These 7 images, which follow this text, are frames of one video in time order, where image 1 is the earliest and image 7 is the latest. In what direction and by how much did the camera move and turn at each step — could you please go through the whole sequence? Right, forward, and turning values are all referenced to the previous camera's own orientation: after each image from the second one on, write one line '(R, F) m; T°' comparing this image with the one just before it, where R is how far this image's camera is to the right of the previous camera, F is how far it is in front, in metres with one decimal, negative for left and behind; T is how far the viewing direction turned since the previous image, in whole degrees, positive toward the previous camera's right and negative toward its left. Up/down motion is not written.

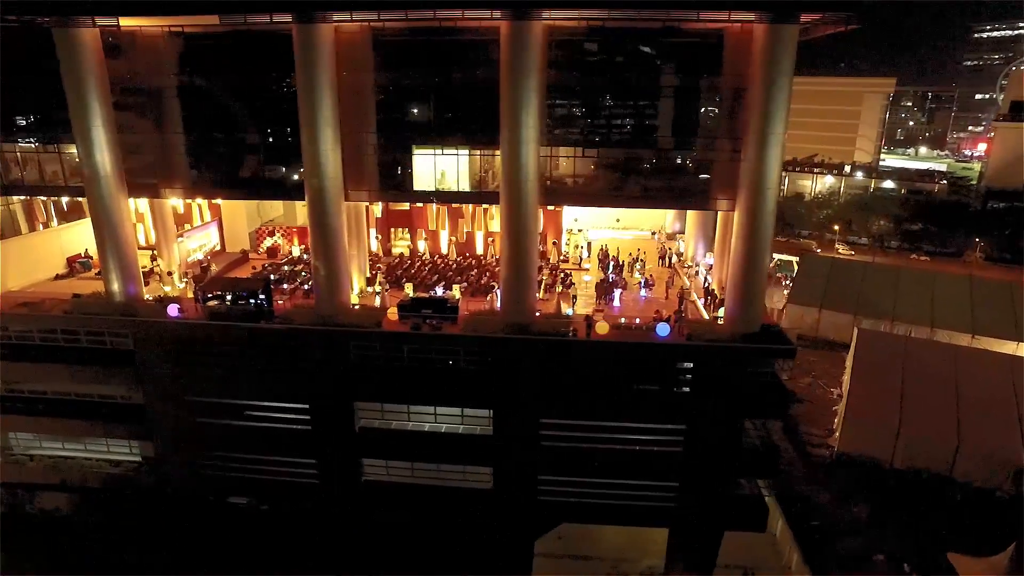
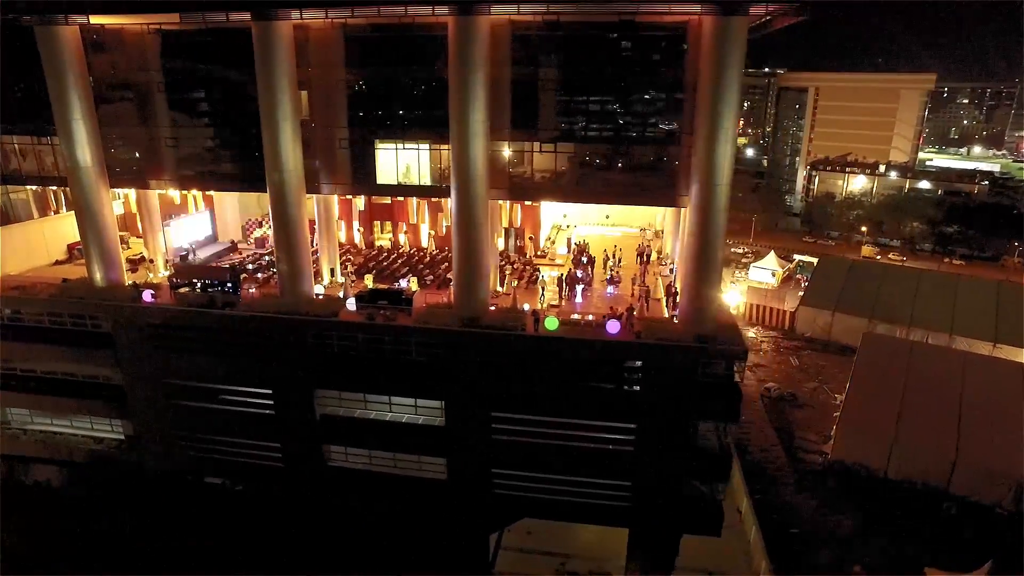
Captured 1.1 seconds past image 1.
(+3.2, 0.0) m; -4°
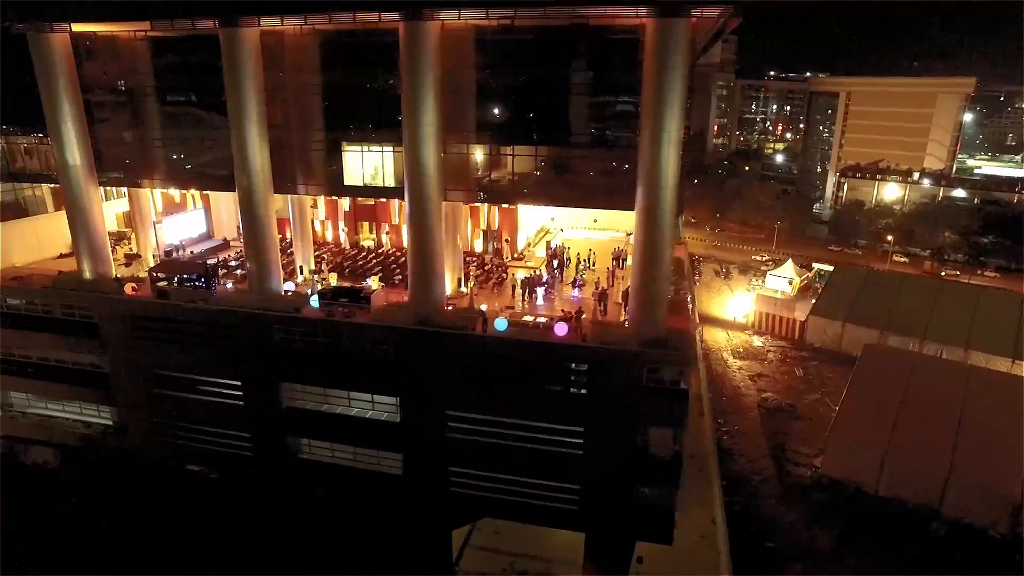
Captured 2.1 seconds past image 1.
(+3.2, -0.2) m; -4°
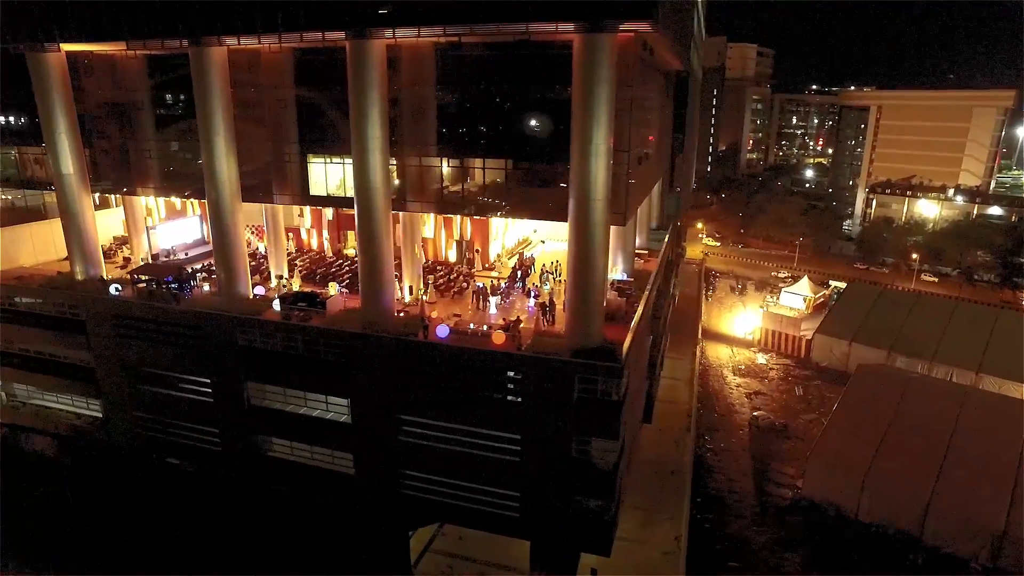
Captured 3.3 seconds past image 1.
(+3.7, -0.4) m; -4°
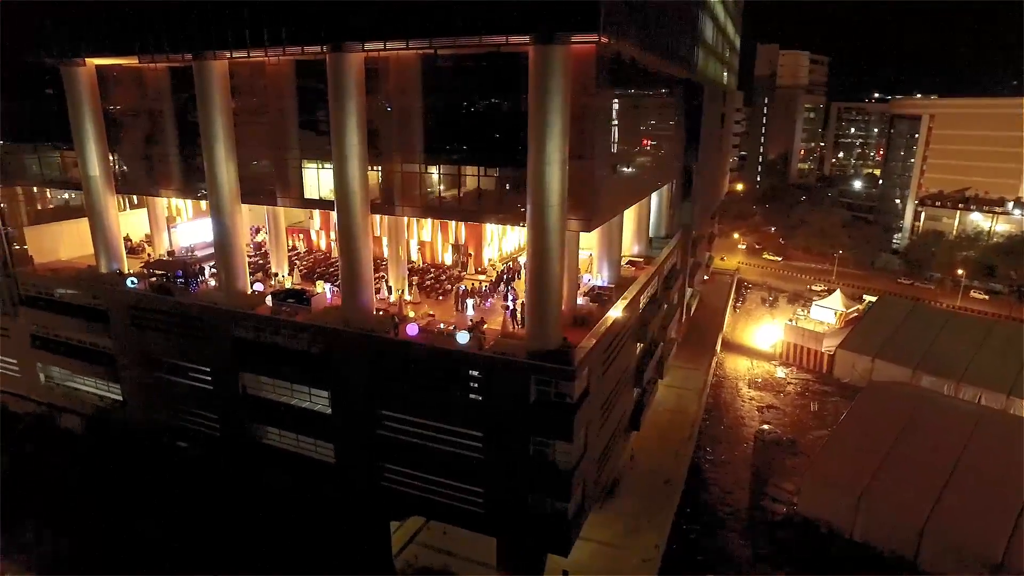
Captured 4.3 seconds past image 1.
(+3.3, -0.6) m; -5°
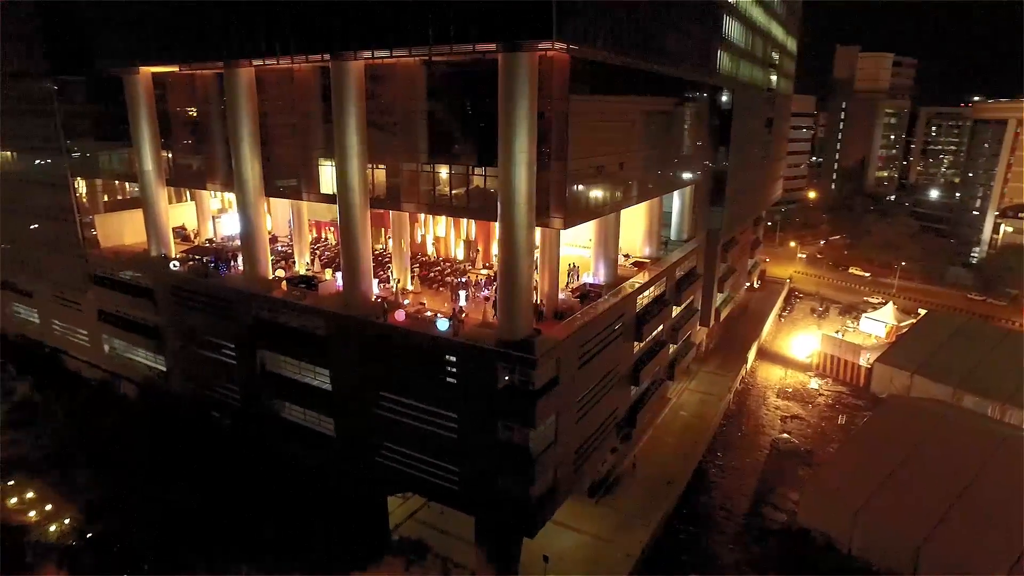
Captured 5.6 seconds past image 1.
(+3.8, -1.1) m; -7°
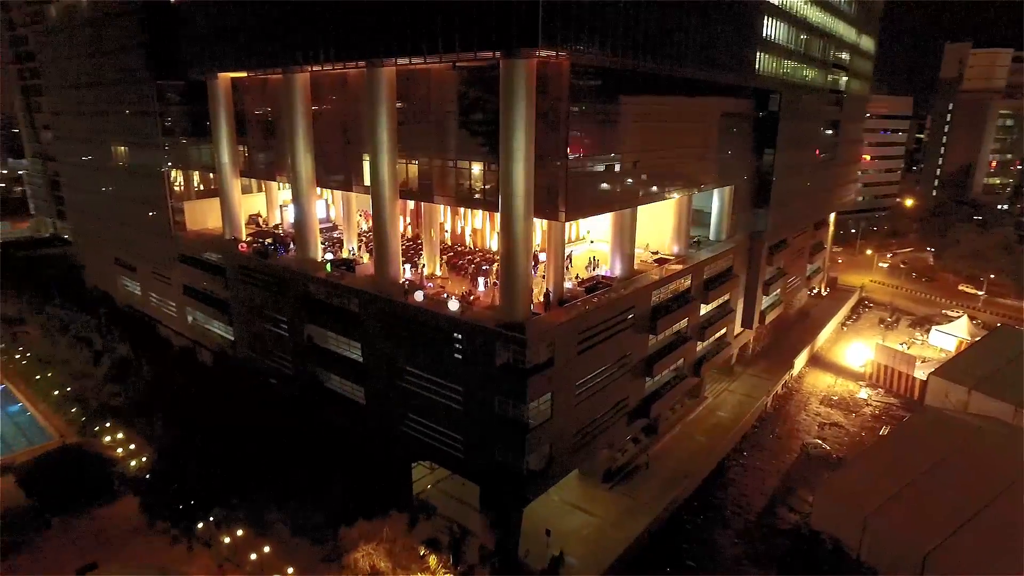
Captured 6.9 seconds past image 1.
(+3.5, -1.9) m; -8°
